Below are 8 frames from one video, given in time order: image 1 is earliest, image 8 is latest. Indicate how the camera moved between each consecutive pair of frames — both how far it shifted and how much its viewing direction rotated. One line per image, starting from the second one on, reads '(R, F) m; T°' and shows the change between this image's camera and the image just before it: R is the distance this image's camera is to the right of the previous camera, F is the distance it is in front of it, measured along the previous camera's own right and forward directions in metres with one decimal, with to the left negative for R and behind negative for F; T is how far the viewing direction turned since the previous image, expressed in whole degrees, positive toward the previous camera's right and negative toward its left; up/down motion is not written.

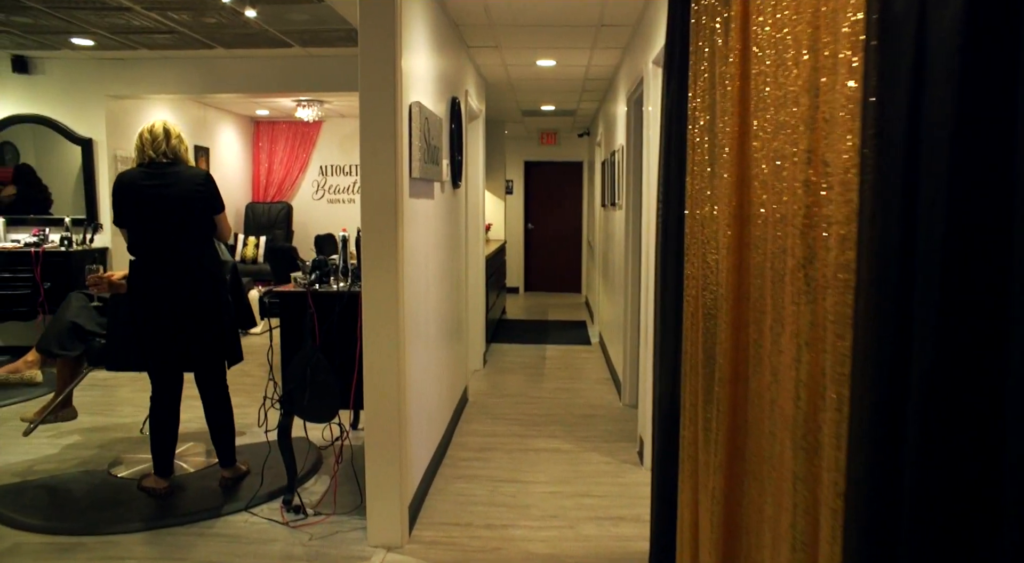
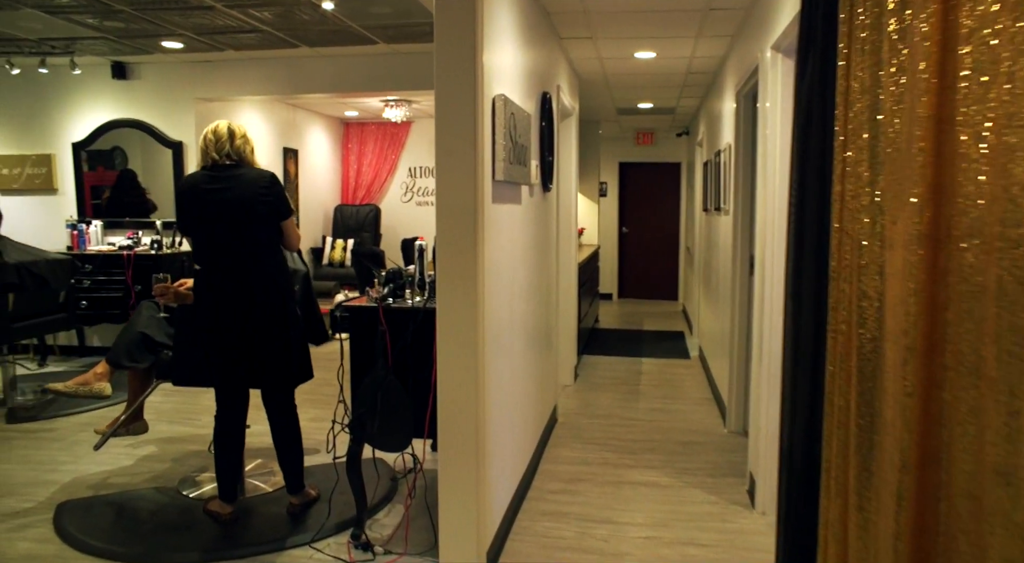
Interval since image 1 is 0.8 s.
(0.0, +0.4) m; -7°
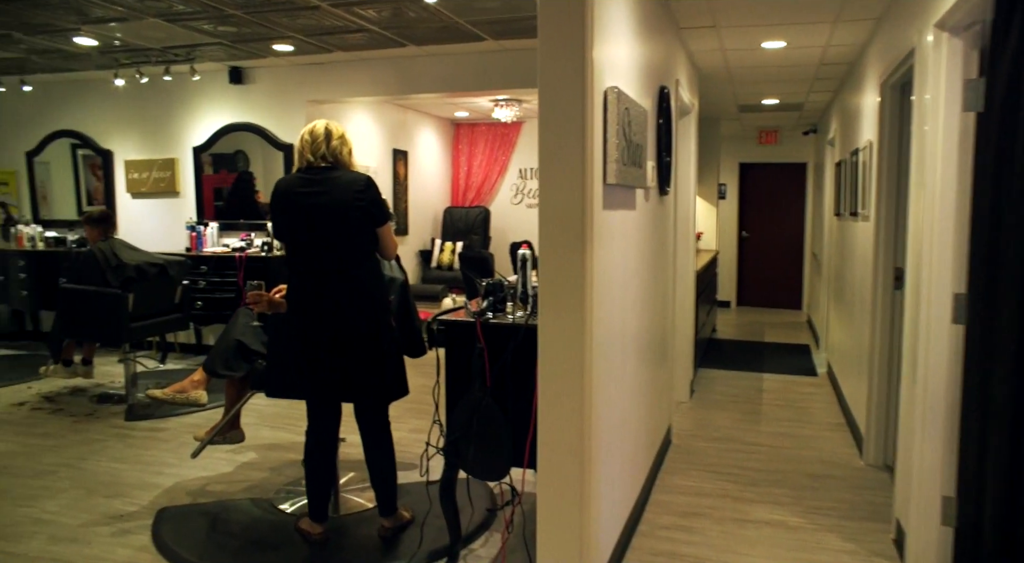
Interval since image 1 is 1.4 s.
(0.0, +0.3) m; -9°
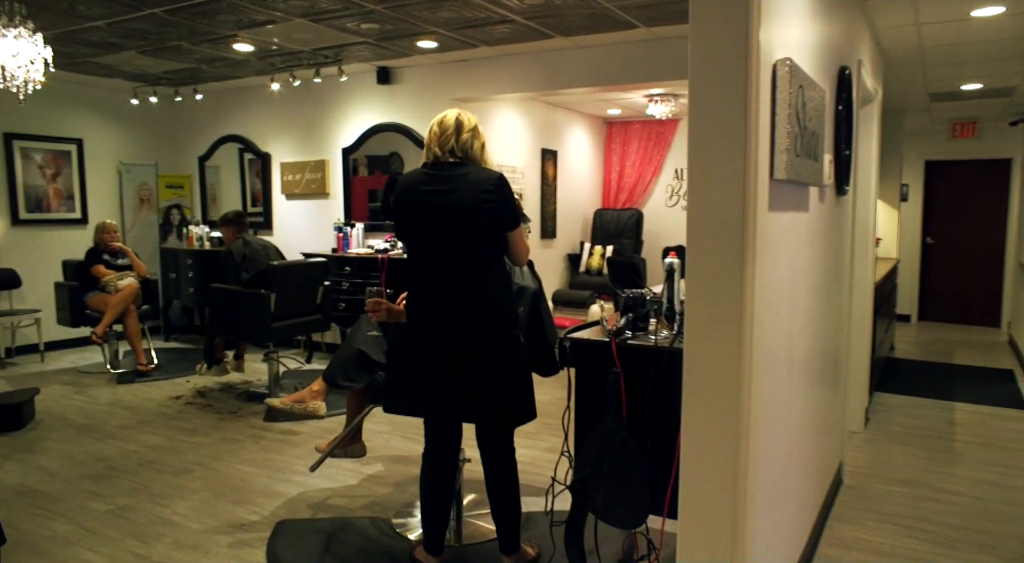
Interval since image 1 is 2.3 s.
(0.0, +0.3) m; -12°
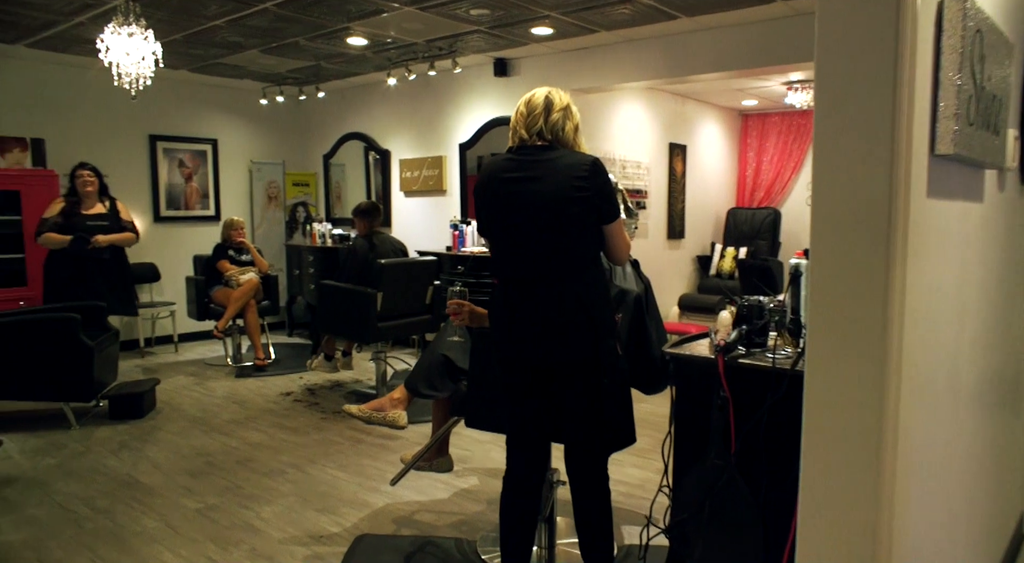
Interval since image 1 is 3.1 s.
(+0.1, +0.3) m; -11°
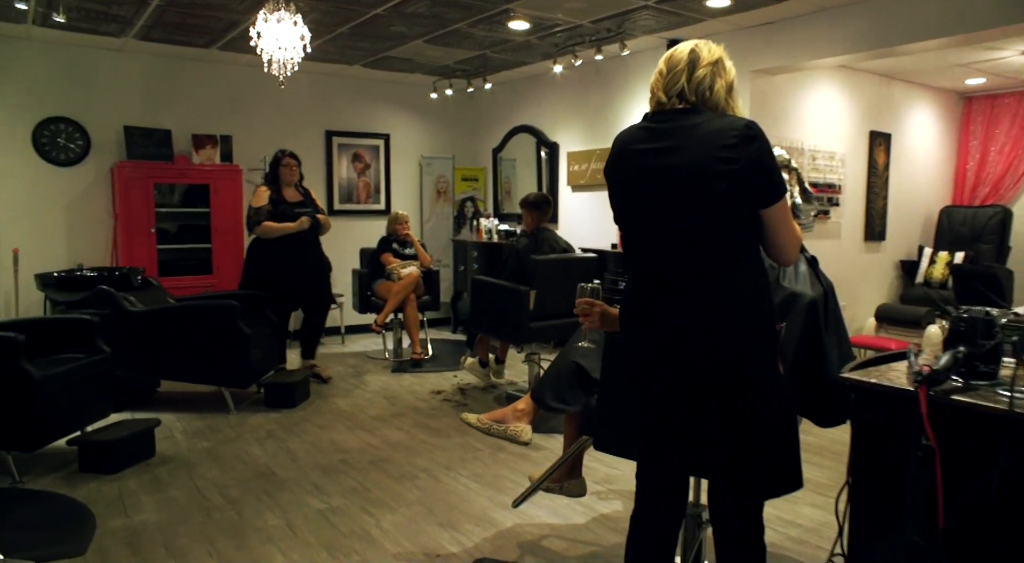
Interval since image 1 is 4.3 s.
(+0.1, +0.4) m; -14°
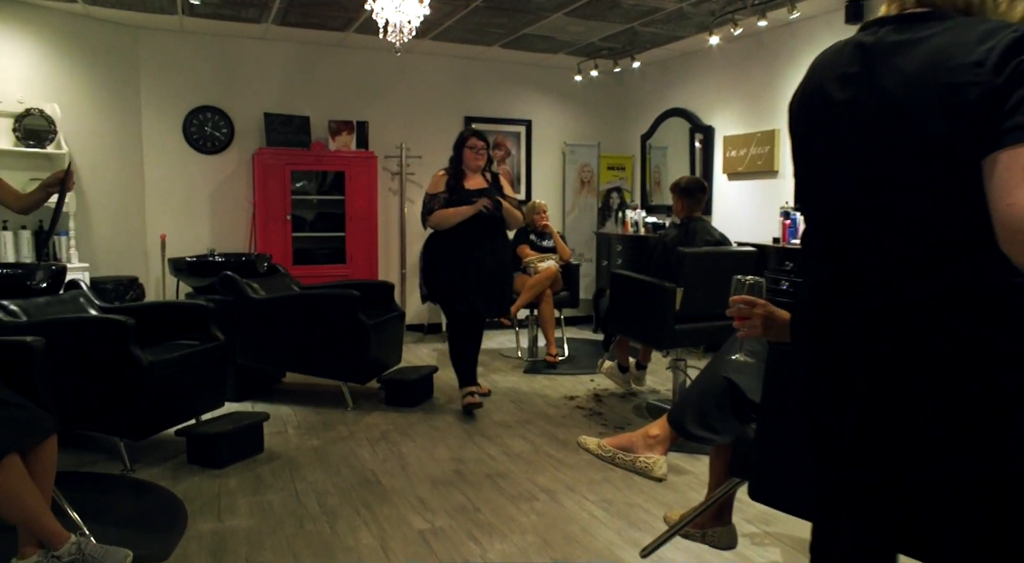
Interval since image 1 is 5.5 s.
(0.0, +0.4) m; -12°
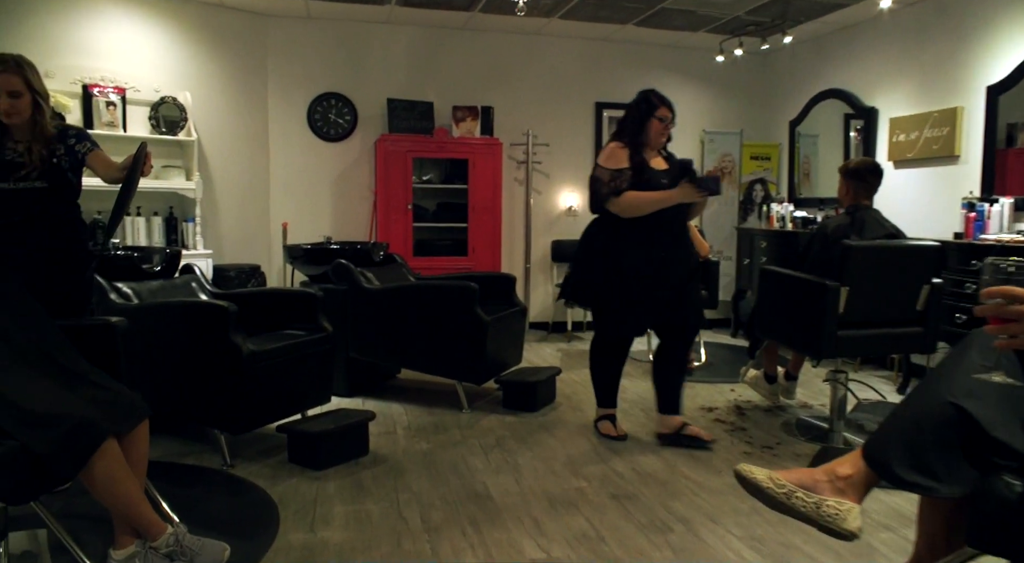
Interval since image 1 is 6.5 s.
(0.0, +0.4) m; -10°
